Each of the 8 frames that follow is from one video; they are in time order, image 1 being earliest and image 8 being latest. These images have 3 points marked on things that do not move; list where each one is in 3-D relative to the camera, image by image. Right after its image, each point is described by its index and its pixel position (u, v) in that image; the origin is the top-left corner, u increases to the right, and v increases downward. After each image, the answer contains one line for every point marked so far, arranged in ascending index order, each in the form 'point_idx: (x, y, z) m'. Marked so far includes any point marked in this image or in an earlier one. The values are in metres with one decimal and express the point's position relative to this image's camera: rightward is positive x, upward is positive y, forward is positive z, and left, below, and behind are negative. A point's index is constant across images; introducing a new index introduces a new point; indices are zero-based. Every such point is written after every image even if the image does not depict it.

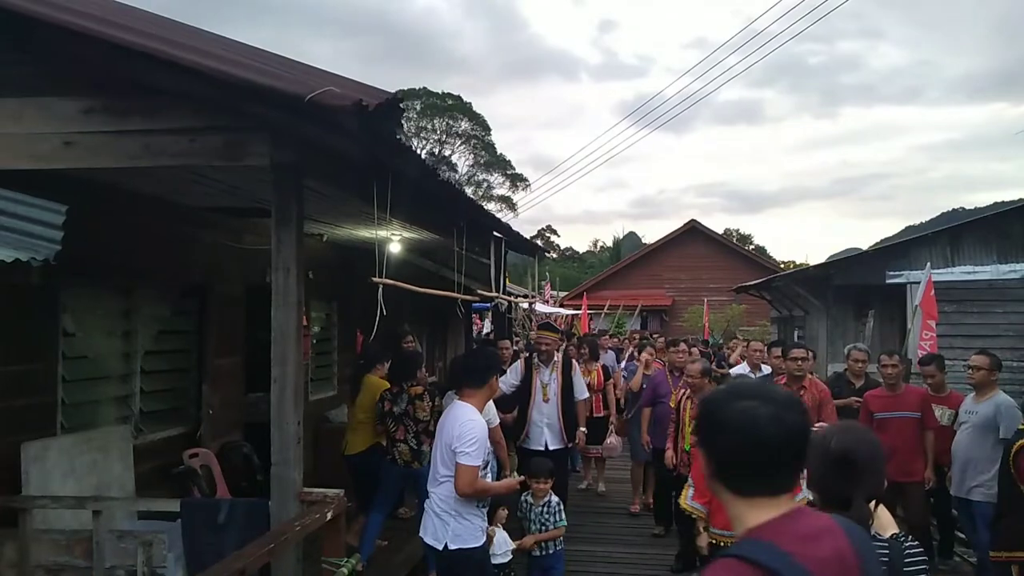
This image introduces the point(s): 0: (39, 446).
0: (-2.7, -0.9, +4.6) m
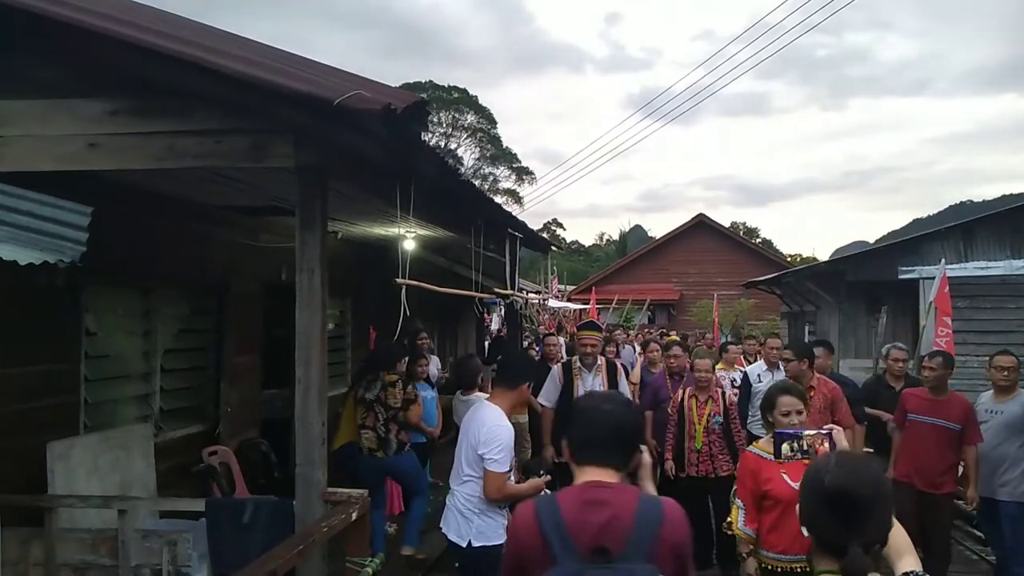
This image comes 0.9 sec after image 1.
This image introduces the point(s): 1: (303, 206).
0: (-2.6, -0.9, +4.6) m
1: (-1.1, +0.4, +4.0) m
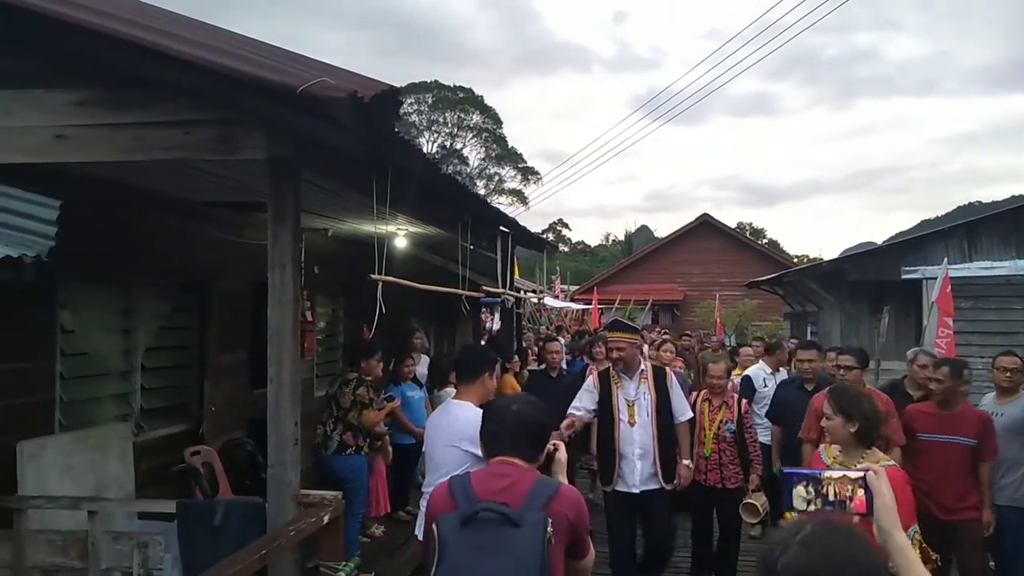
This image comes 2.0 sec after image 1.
0: (-2.7, -0.9, +4.5) m
1: (-1.2, +0.4, +3.9) m
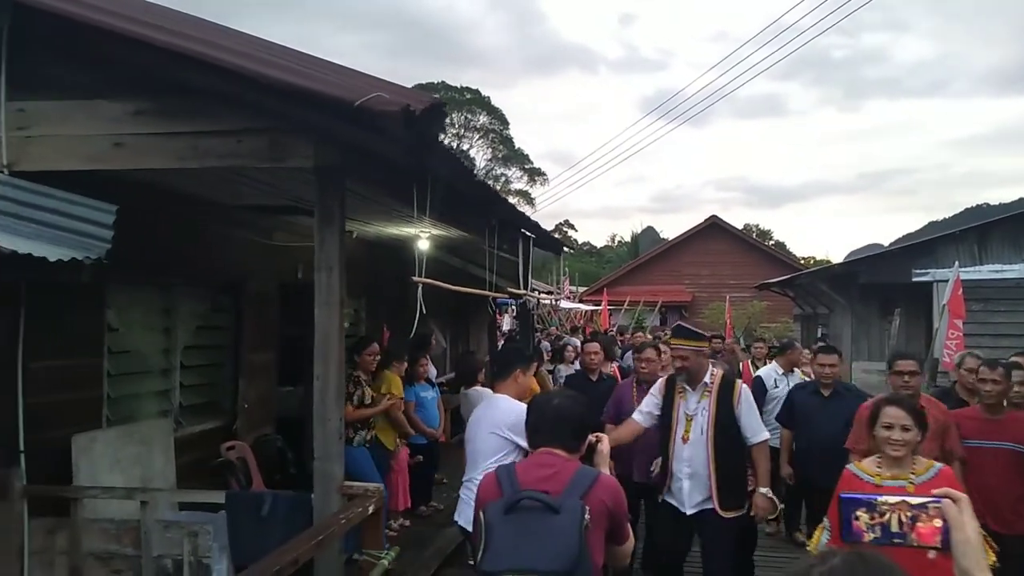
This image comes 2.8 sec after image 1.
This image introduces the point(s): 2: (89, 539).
0: (-2.5, -0.9, +4.7) m
1: (-1.0, +0.4, +4.1) m
2: (-2.4, -1.4, +4.5) m
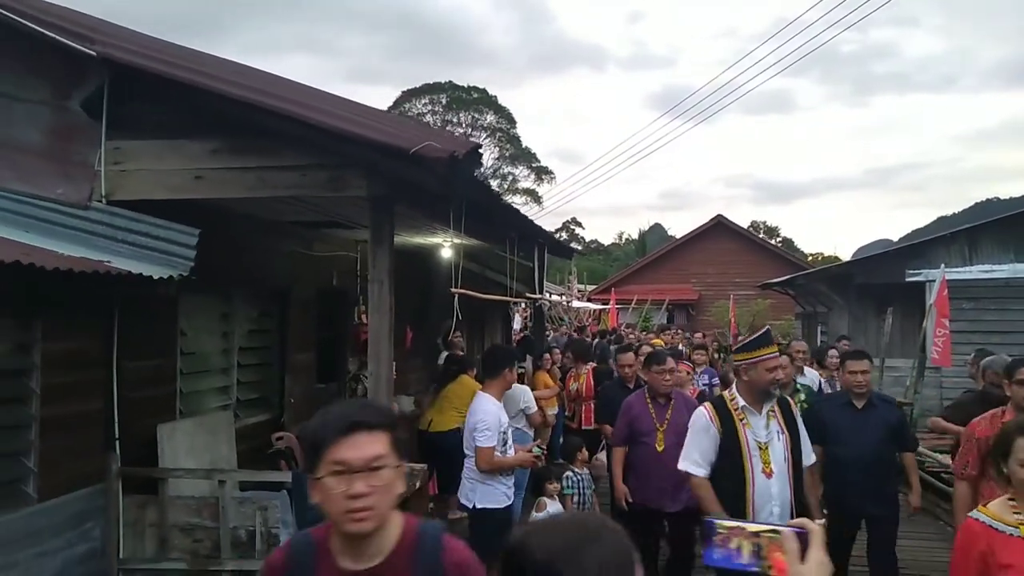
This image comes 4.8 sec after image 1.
0: (-2.4, -1.0, +5.5) m
1: (-0.8, +0.4, +4.9) m
2: (-2.2, -1.5, +5.2) m
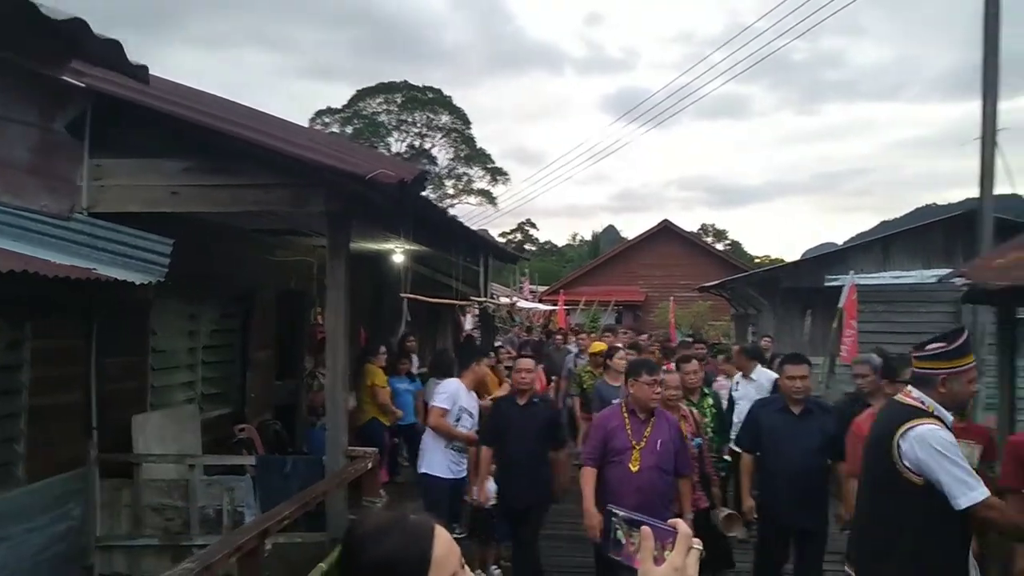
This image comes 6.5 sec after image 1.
0: (-2.8, -1.0, +6.1) m
1: (-1.2, +0.3, +5.5) m
2: (-2.6, -1.5, +5.8) m
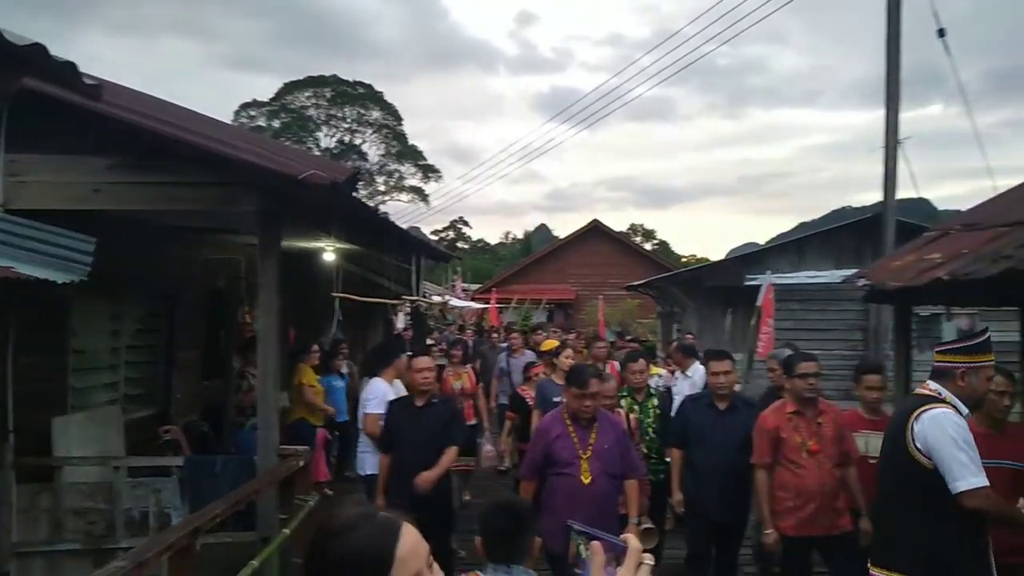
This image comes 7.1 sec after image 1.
0: (-3.3, -1.0, +5.9) m
1: (-1.7, +0.3, +5.5) m
2: (-3.1, -1.5, +5.7) m
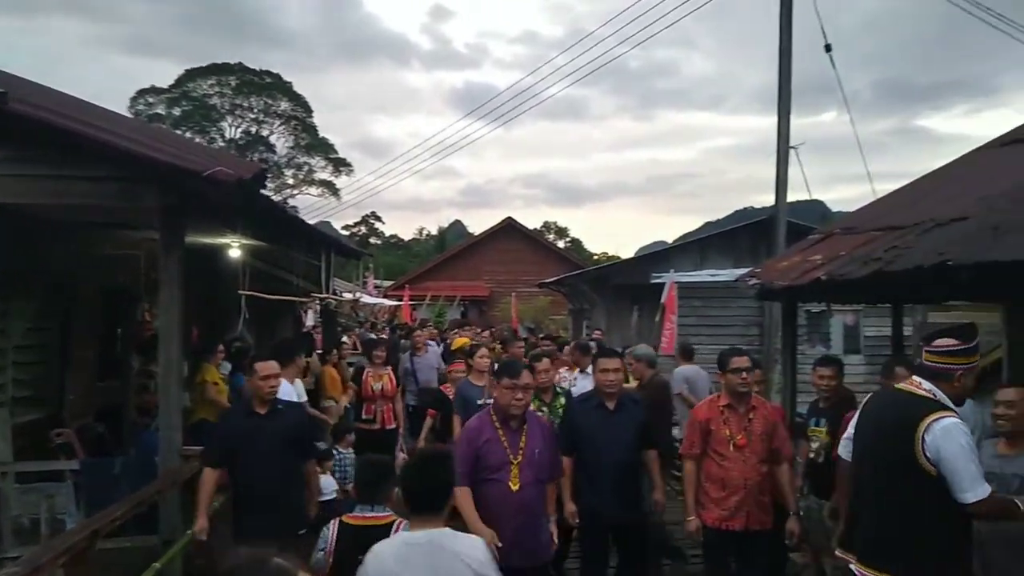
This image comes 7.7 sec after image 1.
0: (-4.0, -1.0, +5.6) m
1: (-2.3, +0.3, +5.4) m
2: (-3.8, -1.5, +5.4) m
